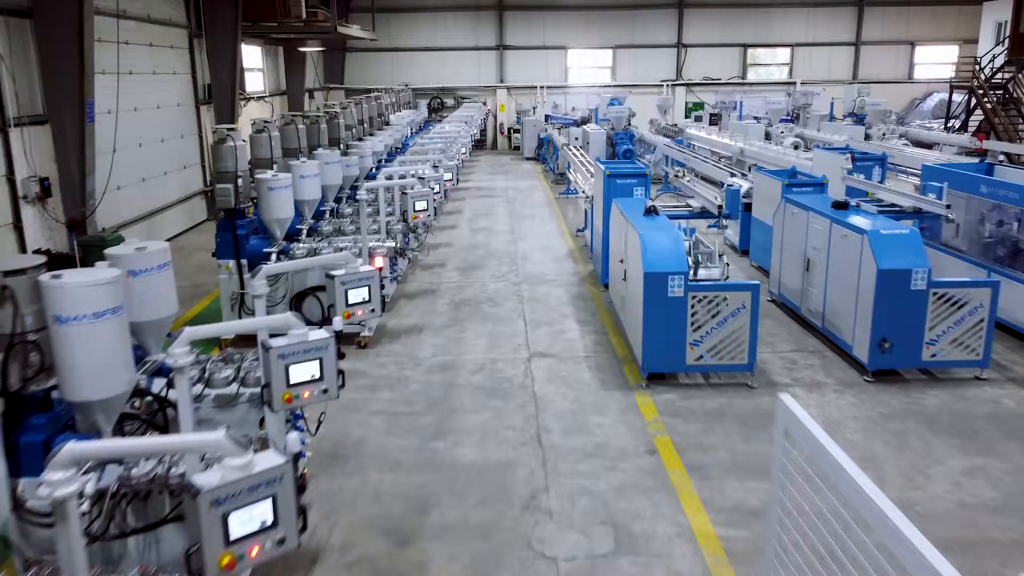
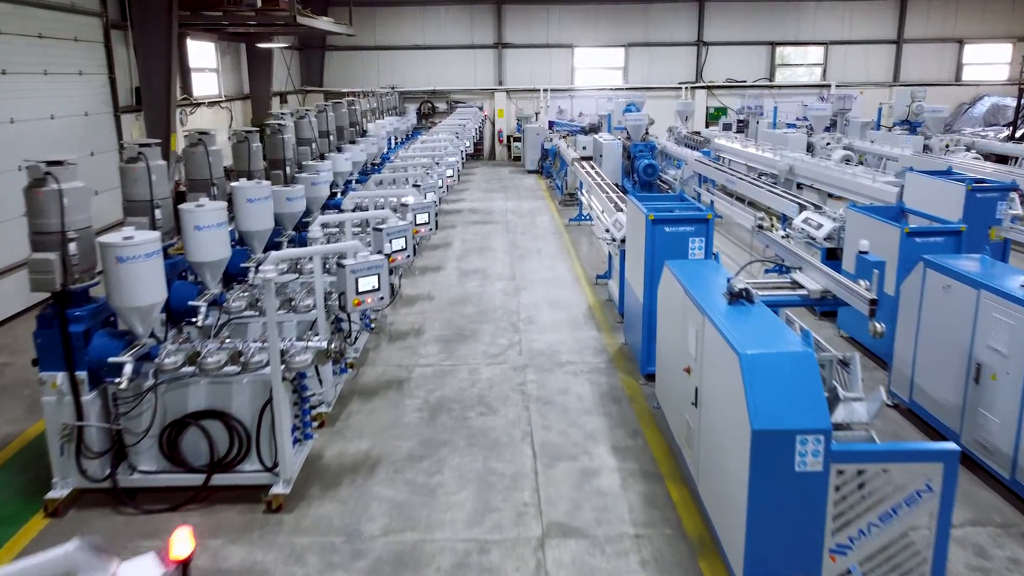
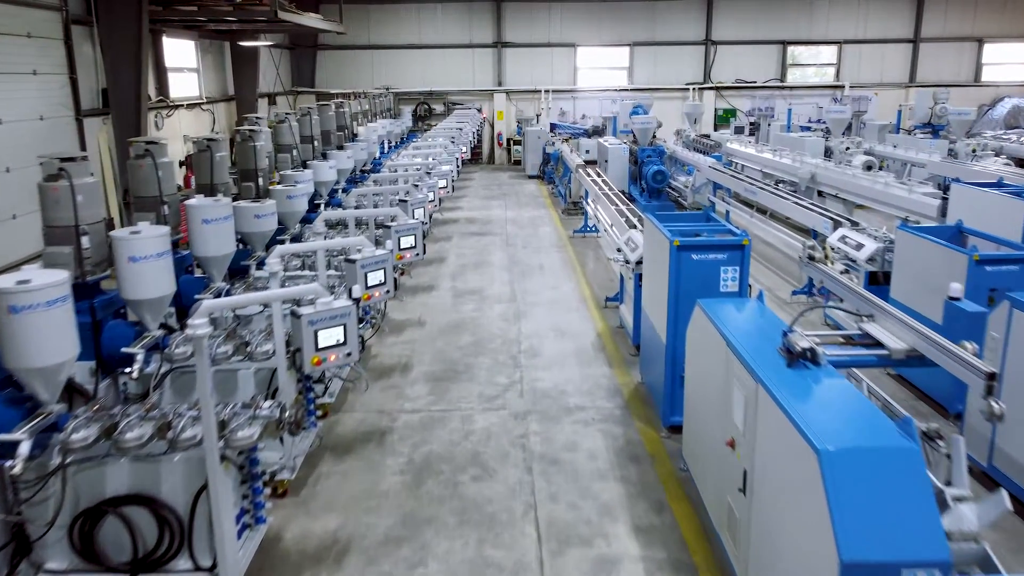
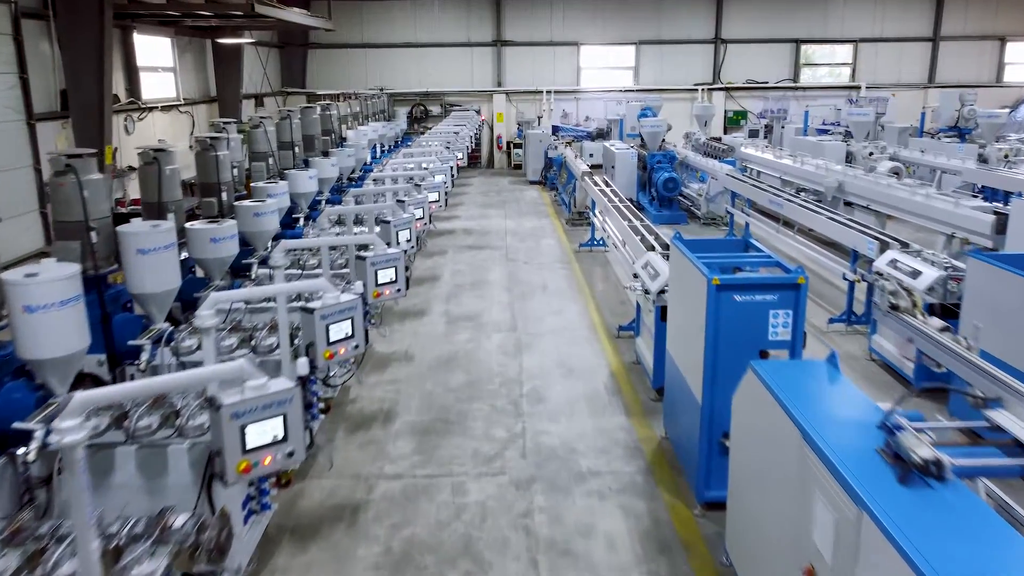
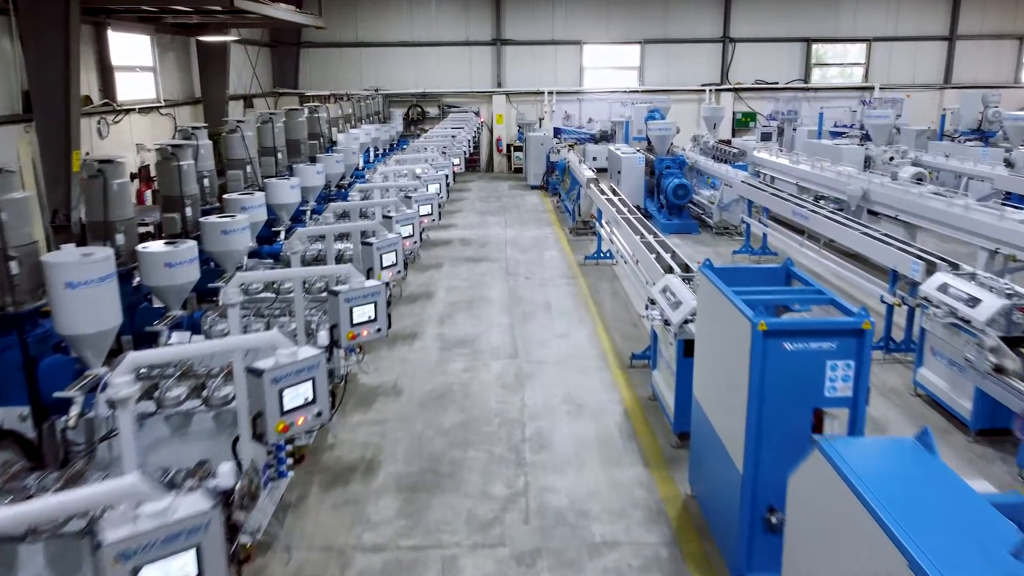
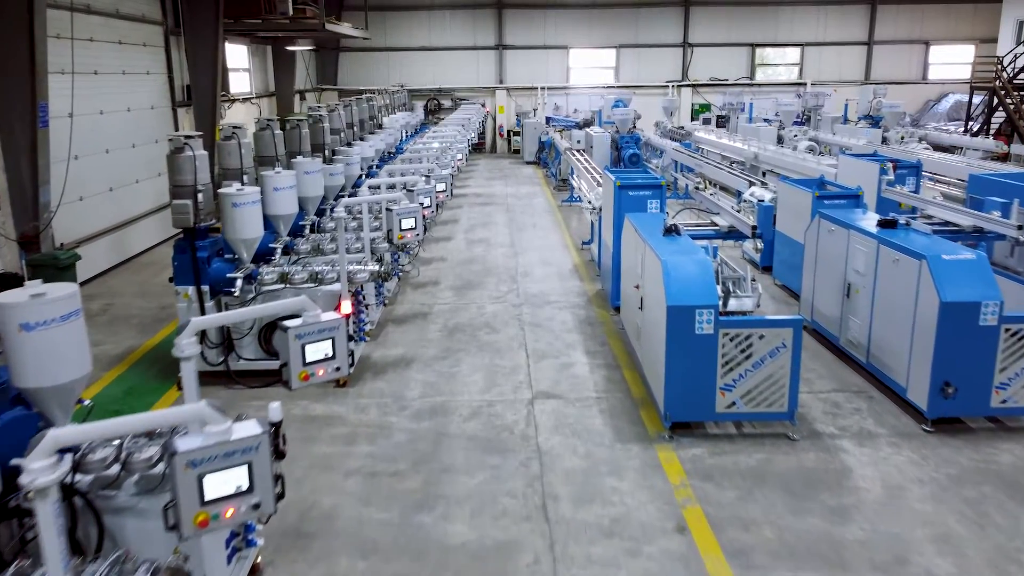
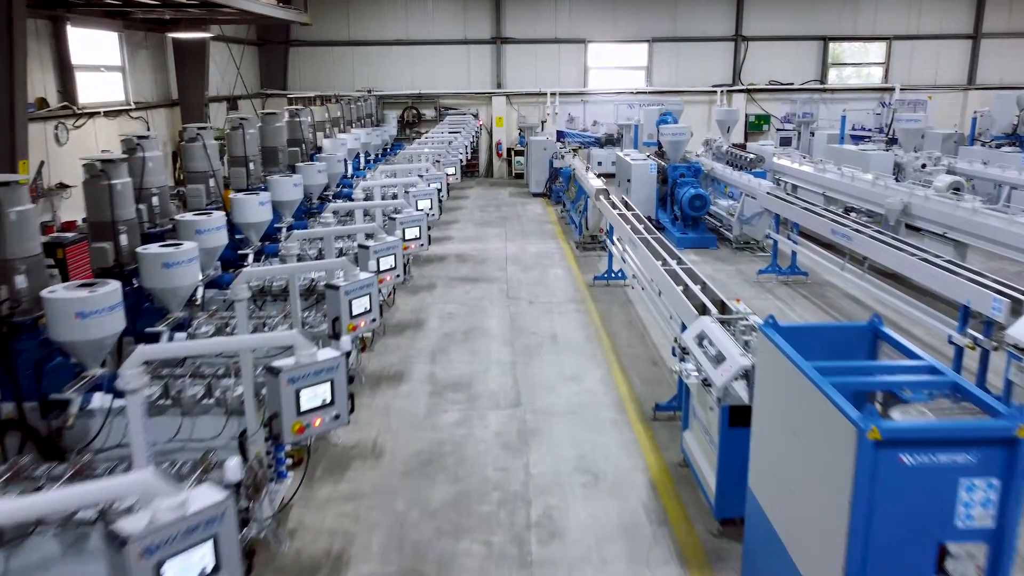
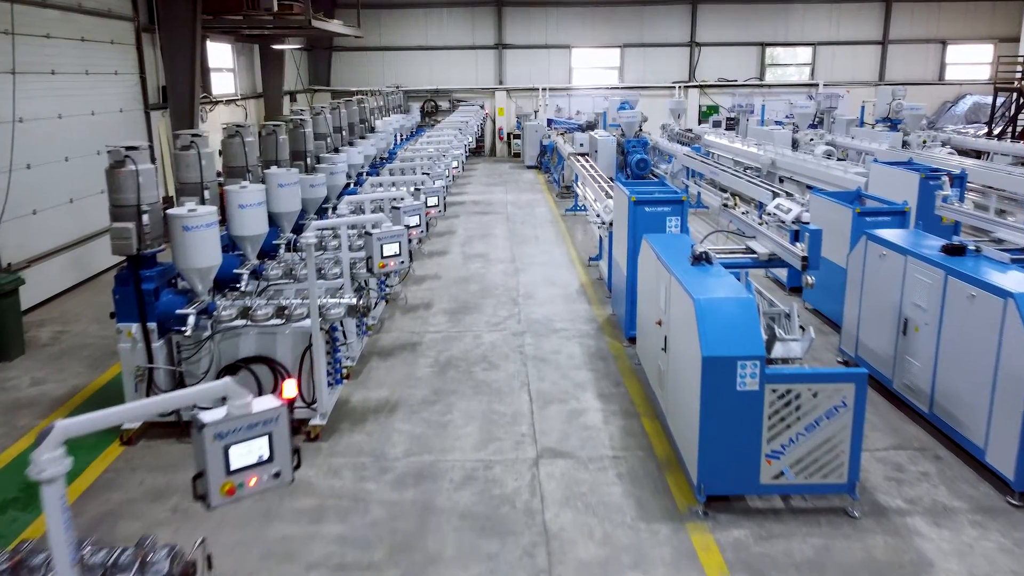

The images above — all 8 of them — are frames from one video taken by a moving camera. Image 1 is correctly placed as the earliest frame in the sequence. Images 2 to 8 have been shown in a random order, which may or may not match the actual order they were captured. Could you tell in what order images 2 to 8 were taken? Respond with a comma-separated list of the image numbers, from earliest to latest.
6, 8, 2, 3, 4, 5, 7
